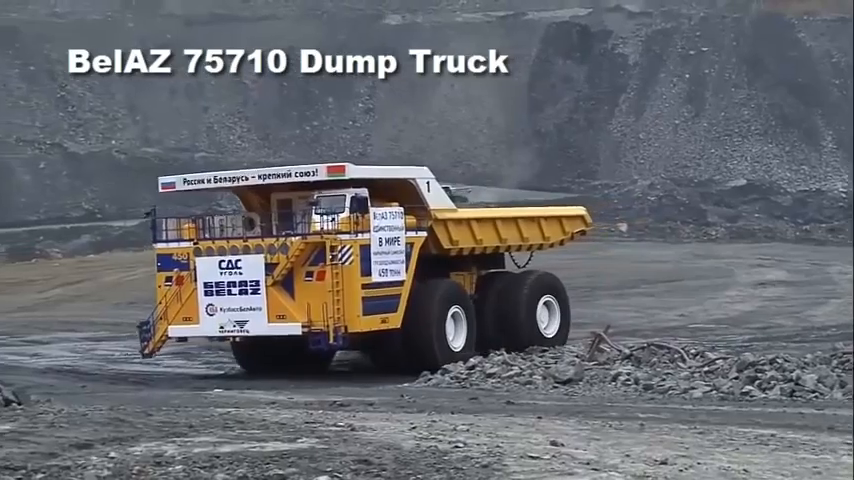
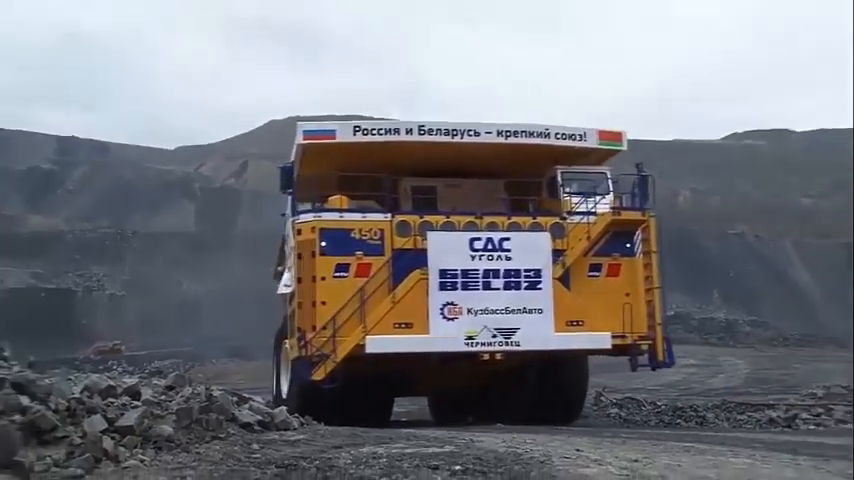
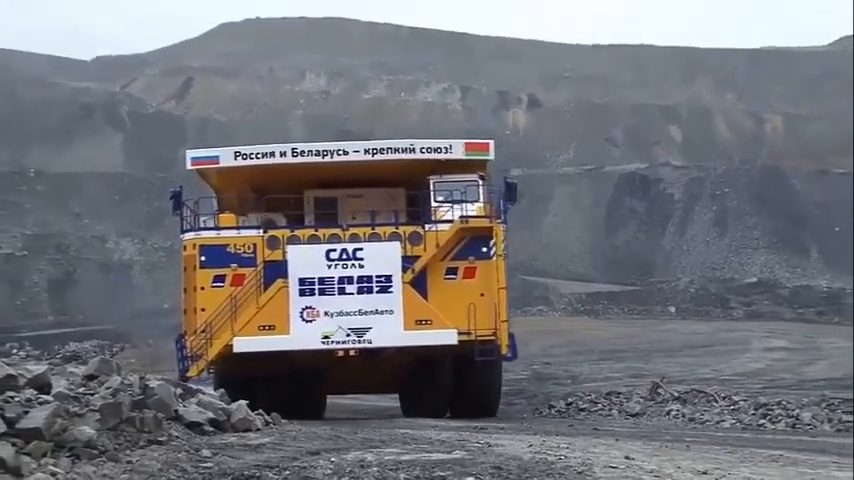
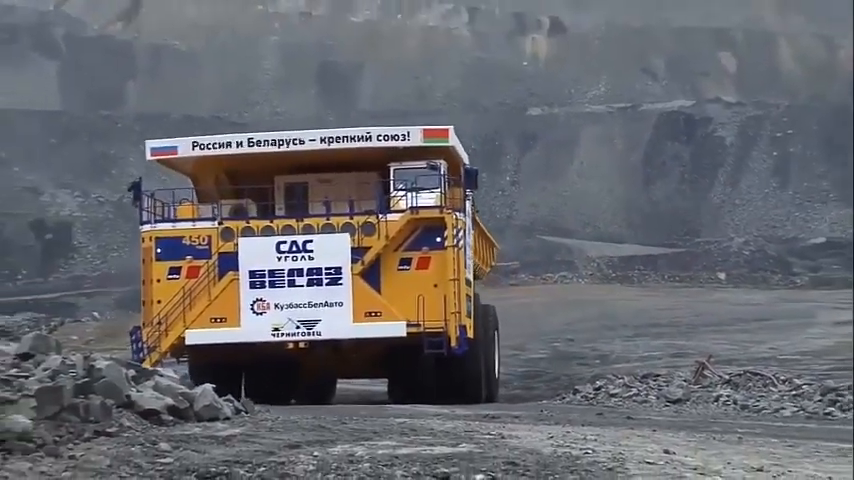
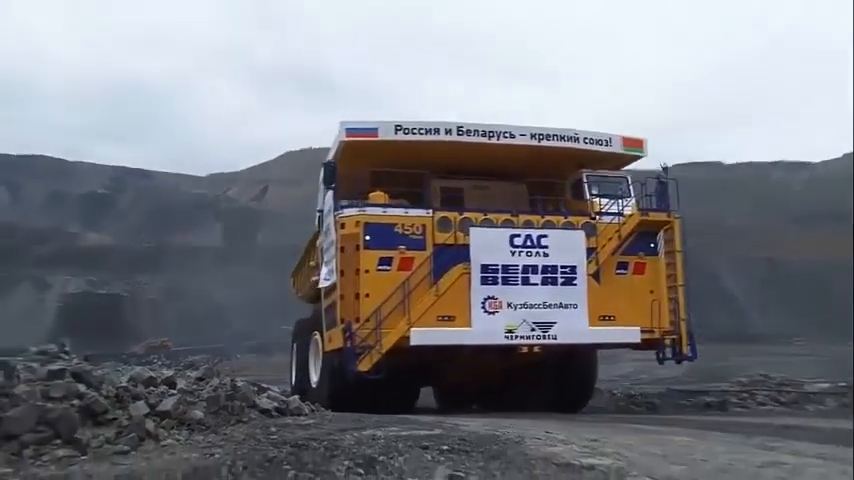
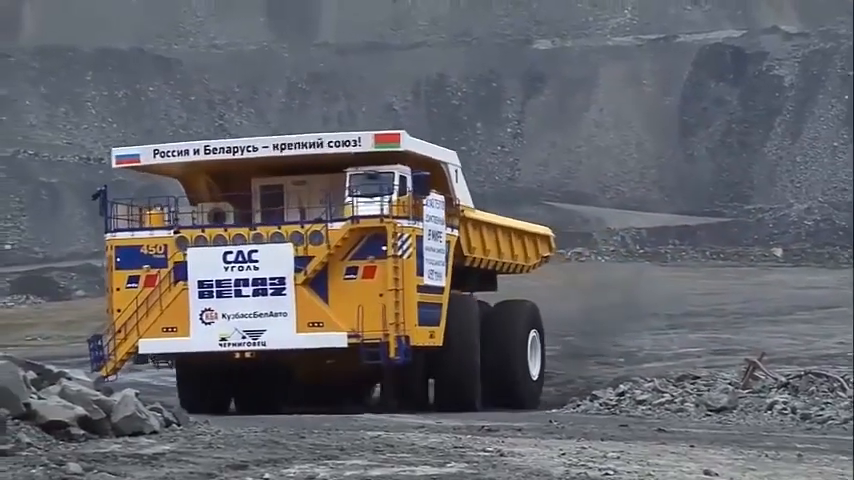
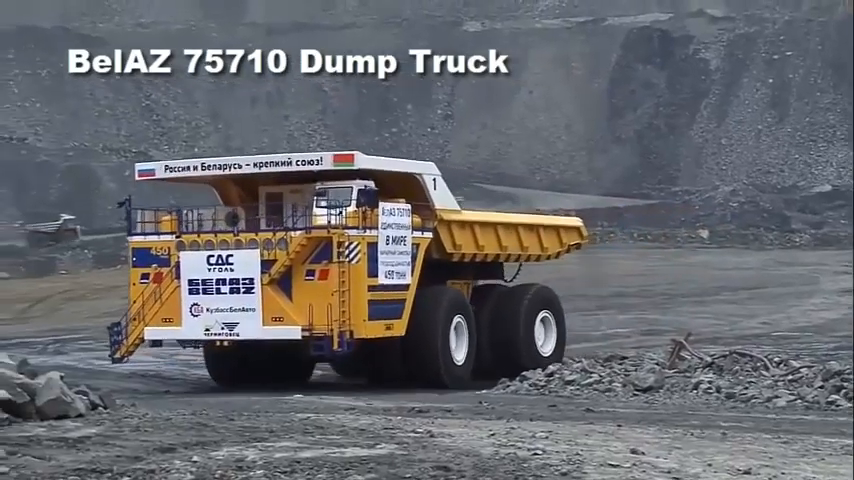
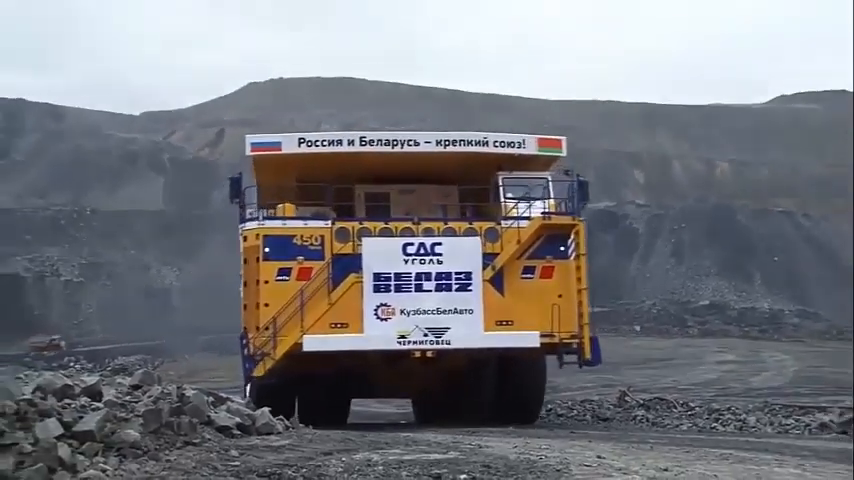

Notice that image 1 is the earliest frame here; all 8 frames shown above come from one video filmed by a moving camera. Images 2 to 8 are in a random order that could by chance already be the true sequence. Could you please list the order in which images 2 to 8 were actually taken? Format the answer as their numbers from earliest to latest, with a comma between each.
7, 6, 4, 3, 8, 2, 5
